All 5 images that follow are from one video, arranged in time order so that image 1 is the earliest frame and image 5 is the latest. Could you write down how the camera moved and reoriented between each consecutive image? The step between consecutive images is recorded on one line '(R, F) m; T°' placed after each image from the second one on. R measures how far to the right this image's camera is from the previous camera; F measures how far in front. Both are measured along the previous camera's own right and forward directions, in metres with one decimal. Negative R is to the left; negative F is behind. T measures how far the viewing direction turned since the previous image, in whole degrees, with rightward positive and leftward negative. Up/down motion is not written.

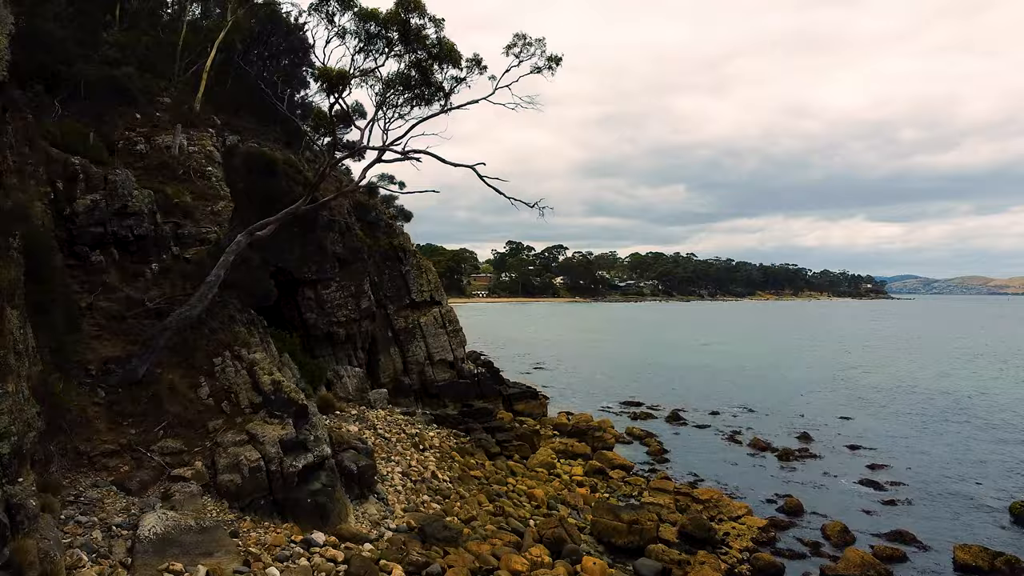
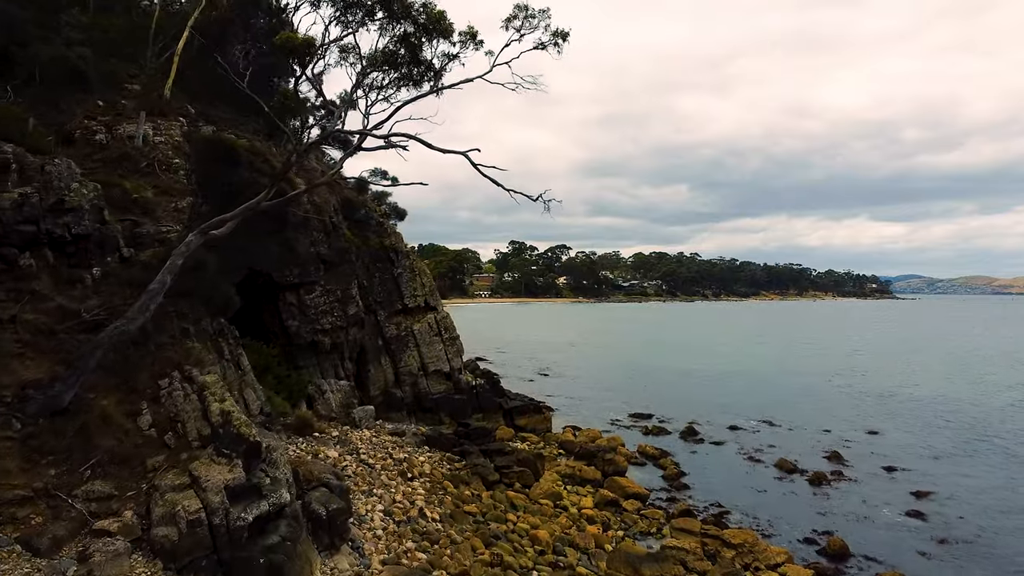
(+0.1, +2.4) m; 0°
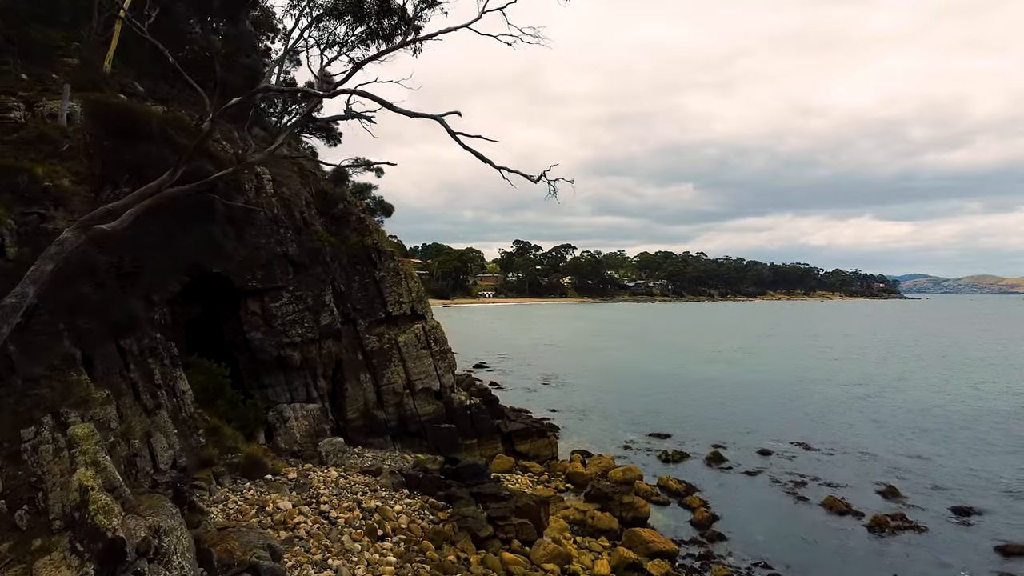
(+0.2, +3.6) m; -1°
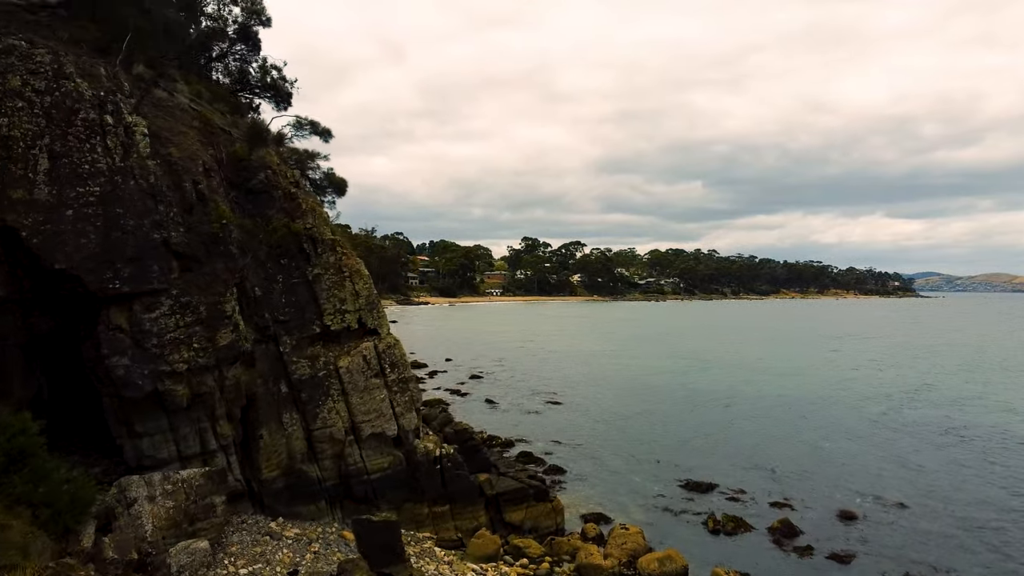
(+0.7, +6.9) m; -1°
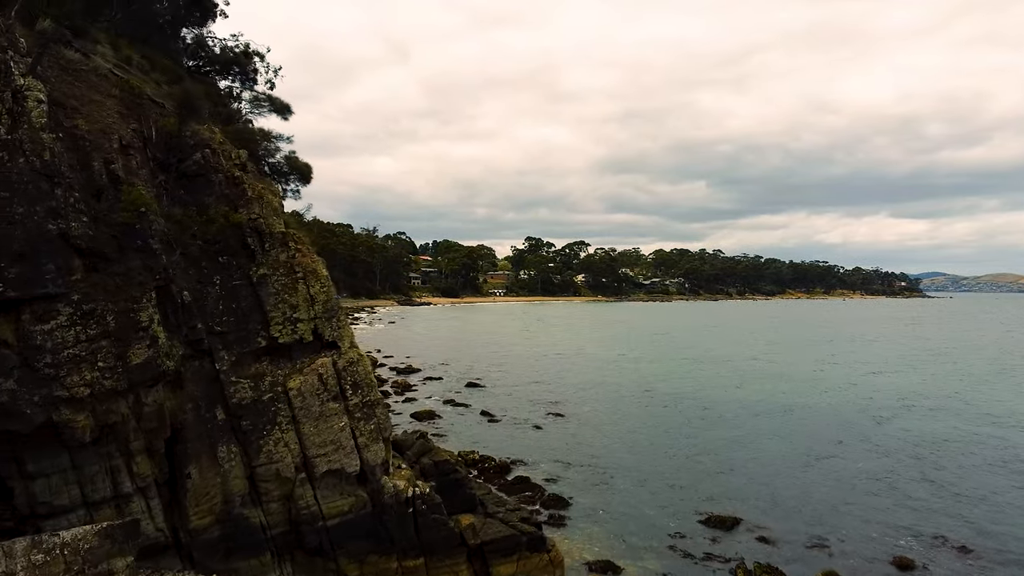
(+0.4, +3.0) m; 0°
